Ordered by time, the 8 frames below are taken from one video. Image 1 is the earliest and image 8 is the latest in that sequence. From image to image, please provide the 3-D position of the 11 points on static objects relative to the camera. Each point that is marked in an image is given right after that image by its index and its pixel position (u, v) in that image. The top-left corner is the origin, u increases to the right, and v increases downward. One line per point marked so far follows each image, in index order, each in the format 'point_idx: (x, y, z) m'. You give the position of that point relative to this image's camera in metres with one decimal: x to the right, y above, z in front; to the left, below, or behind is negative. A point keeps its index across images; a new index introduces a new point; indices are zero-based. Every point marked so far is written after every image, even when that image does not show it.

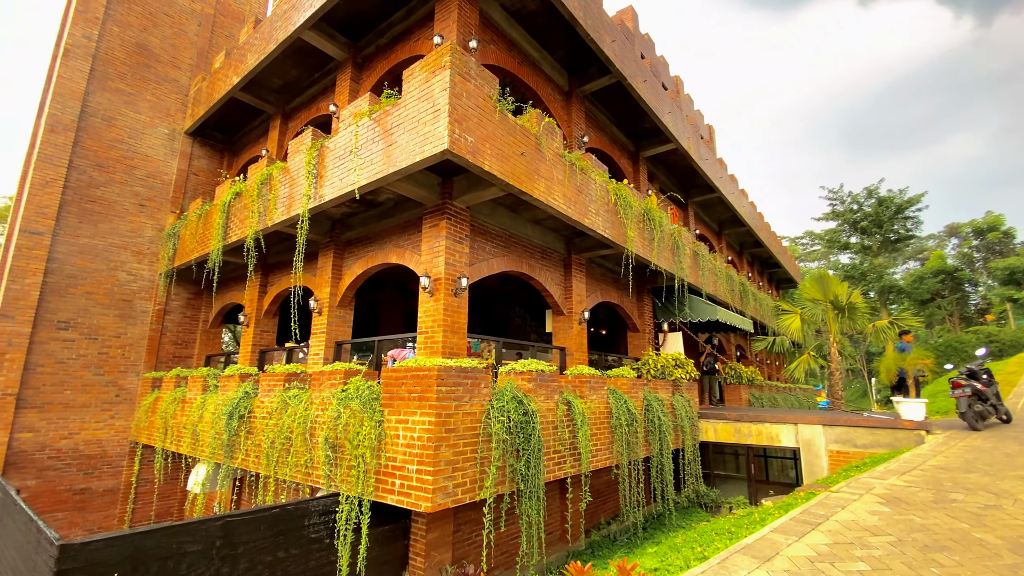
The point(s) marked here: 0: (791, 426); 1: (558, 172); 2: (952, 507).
0: (+5.9, -2.9, +10.3) m
1: (+0.8, +1.9, +7.8) m
2: (+4.6, -2.3, +5.0) m
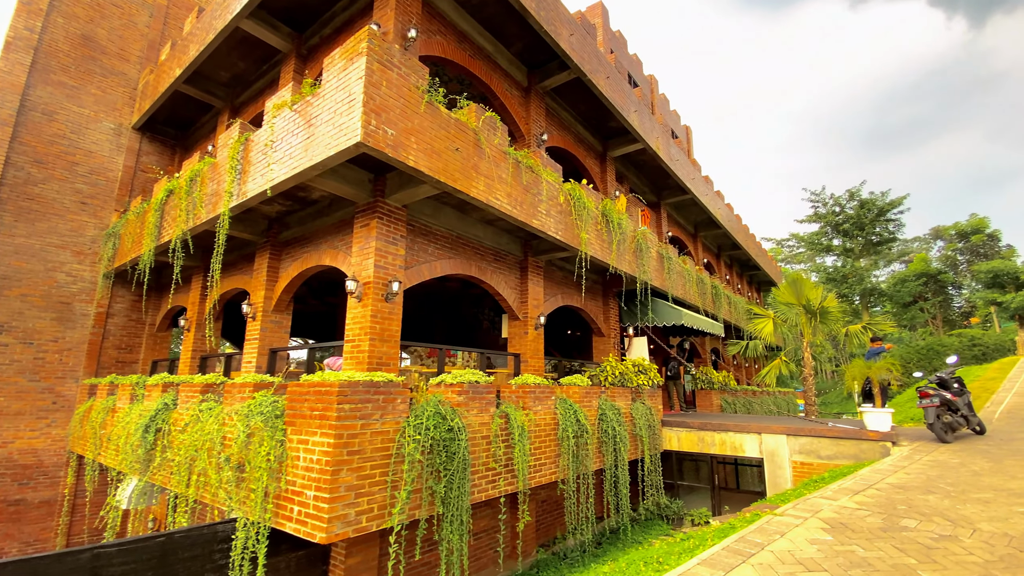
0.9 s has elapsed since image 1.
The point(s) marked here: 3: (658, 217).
0: (+5.0, -3.0, +9.9) m
1: (-0.2, +1.8, +7.3) m
2: (+3.7, -2.4, +4.6) m
3: (+4.9, +2.4, +16.2) m
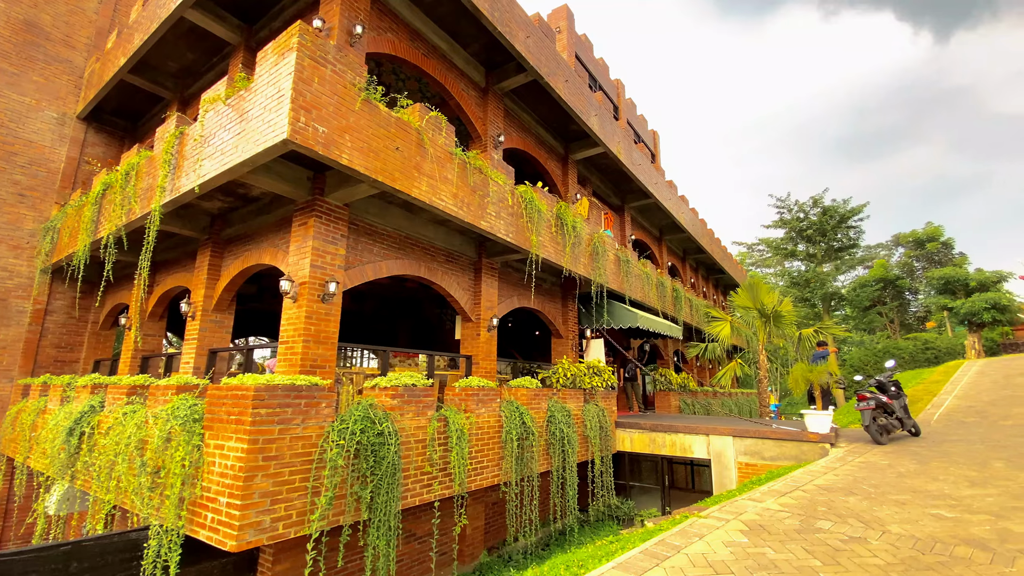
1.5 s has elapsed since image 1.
0: (+4.0, -3.1, +10.1) m
1: (-1.0, +1.8, +7.2) m
2: (+2.9, -2.4, +4.7) m
3: (+3.7, +2.3, +16.3) m
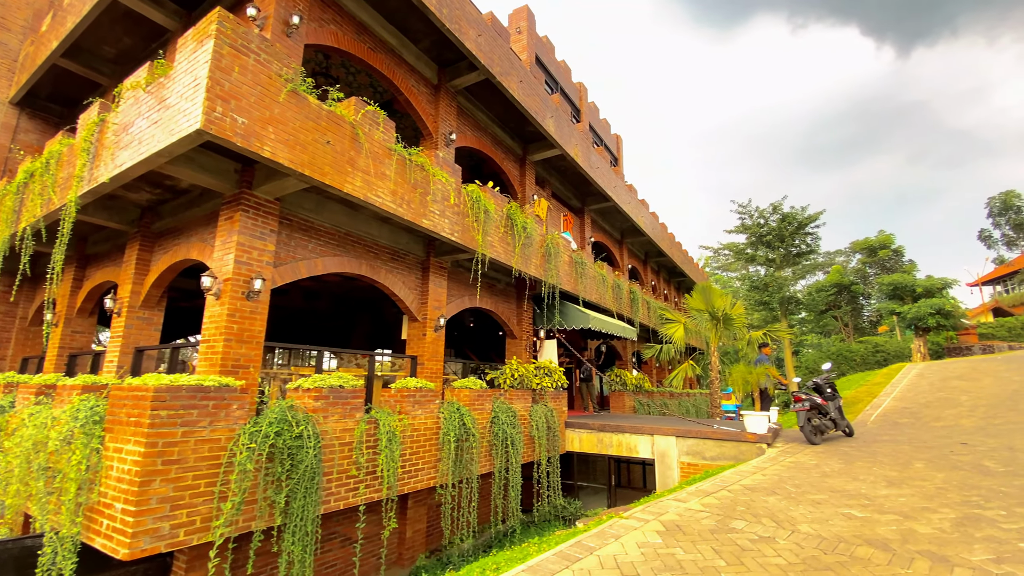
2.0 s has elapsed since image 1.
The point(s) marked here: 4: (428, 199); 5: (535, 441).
0: (+2.9, -3.1, +10.2) m
1: (-1.9, +1.8, +7.1) m
2: (+2.1, -2.5, +4.8) m
3: (+2.4, +2.2, +16.4) m
4: (-1.4, +1.4, +7.8) m
5: (+0.5, -3.1, +9.8) m
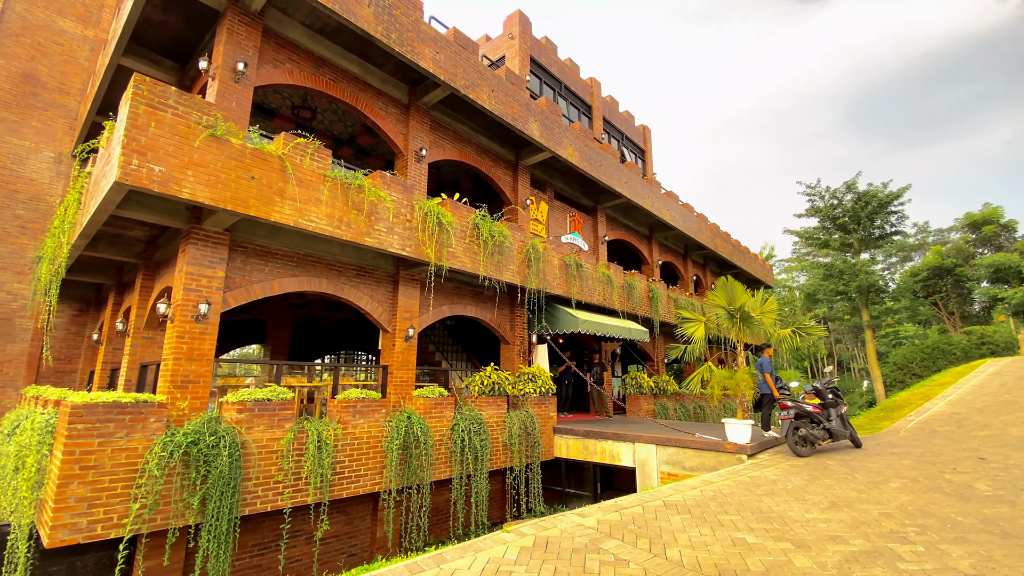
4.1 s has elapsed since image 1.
0: (+2.4, -3.2, +9.8) m
1: (-3.0, +1.5, +7.6) m
2: (+0.7, -2.6, +4.6) m
3: (+2.8, +2.2, +16.1) m
4: (-2.4, +1.2, +8.2) m
5: (0.0, -3.3, +9.8) m
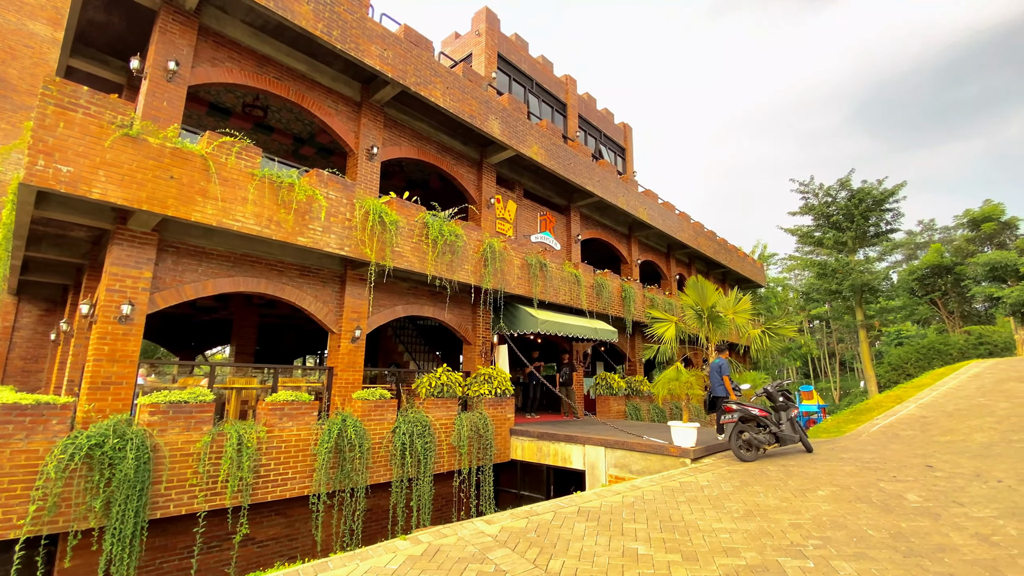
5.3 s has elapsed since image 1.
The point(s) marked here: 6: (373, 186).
0: (+1.4, -3.2, +9.6) m
1: (-4.1, +1.5, +7.6) m
2: (-0.5, -2.6, +4.5) m
3: (+1.8, +2.2, +15.9) m
4: (-3.5, +1.2, +8.2) m
5: (-1.1, -3.3, +9.7) m
6: (-3.0, +2.2, +10.2) m
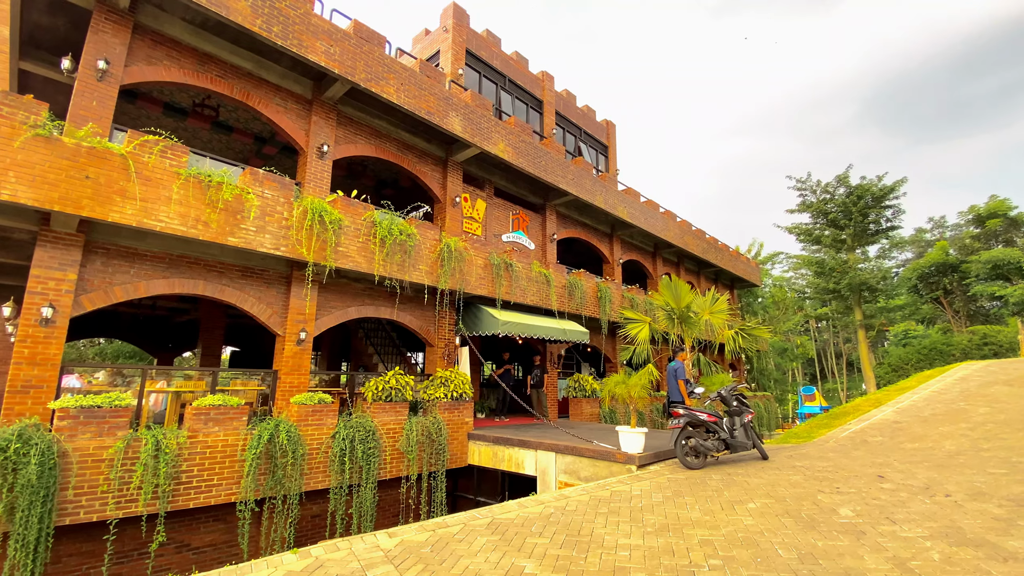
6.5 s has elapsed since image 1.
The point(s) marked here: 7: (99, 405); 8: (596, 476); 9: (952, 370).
0: (+0.4, -3.2, +9.4) m
1: (-5.2, +1.5, +7.4) m
2: (-1.6, -2.6, +4.2) m
3: (+1.0, +2.2, +15.6) m
4: (-4.5, +1.1, +8.0) m
5: (-2.1, -3.3, +9.5) m
6: (-3.9, +2.2, +10.1) m
7: (-5.5, -1.6, +6.4) m
8: (+1.4, -3.2, +8.2) m
9: (+12.7, -2.4, +13.9) m
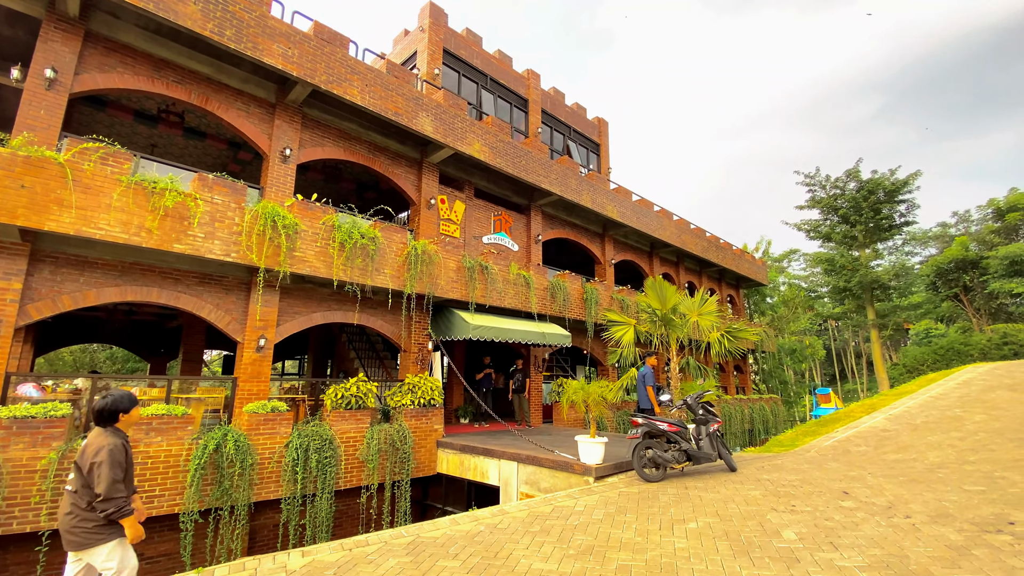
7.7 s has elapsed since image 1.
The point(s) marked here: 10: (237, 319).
0: (-0.3, -3.3, +9.1) m
1: (-6.0, +1.4, +7.3) m
2: (-2.5, -2.7, +4.0) m
3: (+0.5, +2.2, +15.3) m
4: (-5.3, +1.0, +7.9) m
5: (-2.8, -3.4, +9.3) m
6: (-4.7, +2.0, +9.9) m
7: (-6.3, -1.7, +6.4) m
8: (+0.6, -3.3, +7.9) m
9: (+12.2, -2.3, +13.1) m
10: (-5.3, -0.6, +9.3) m
